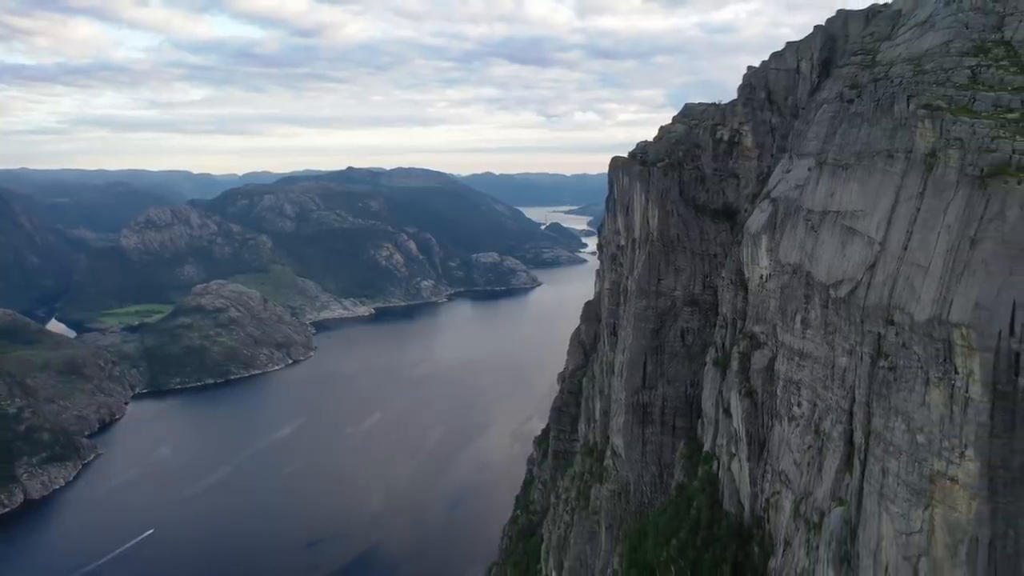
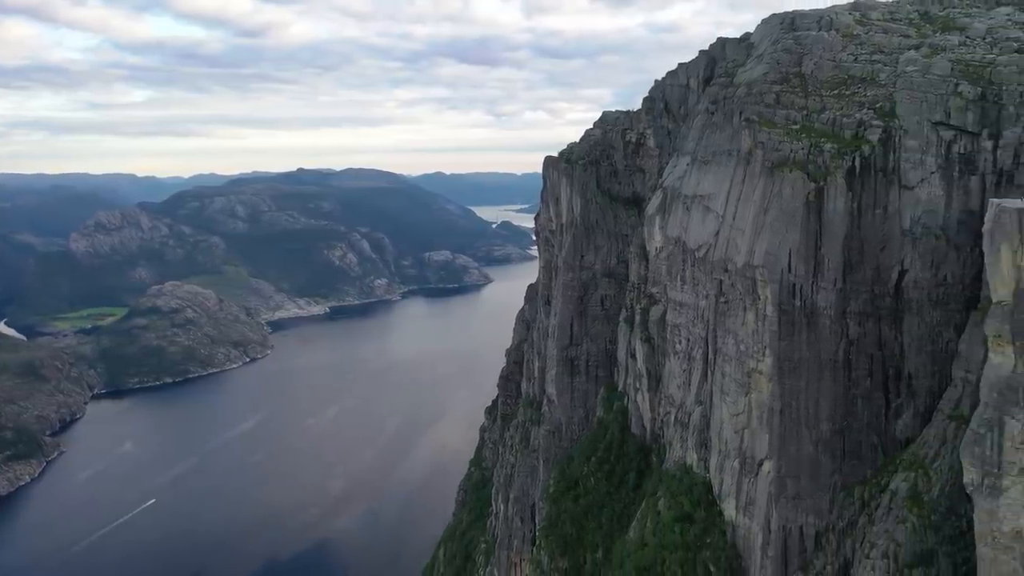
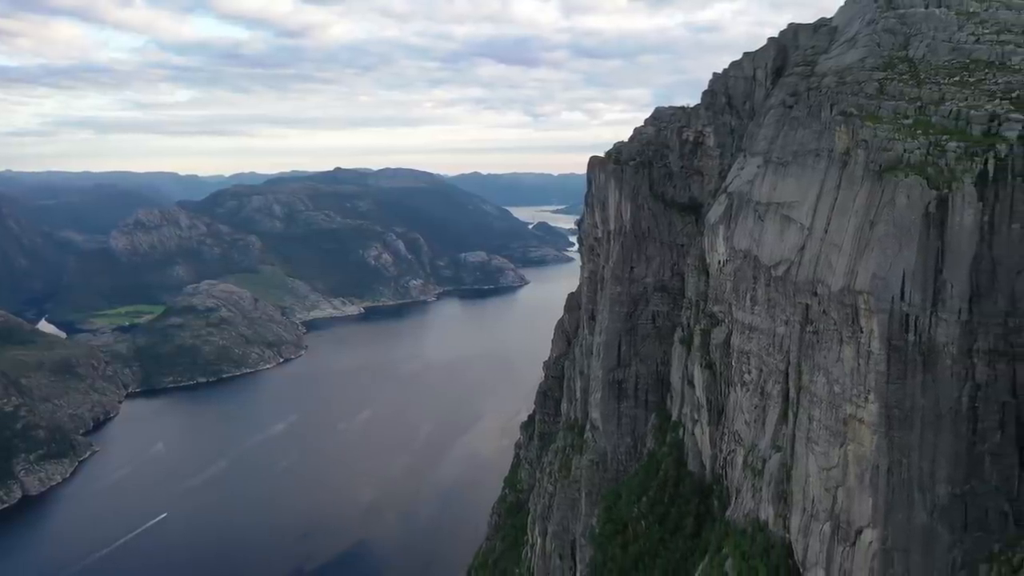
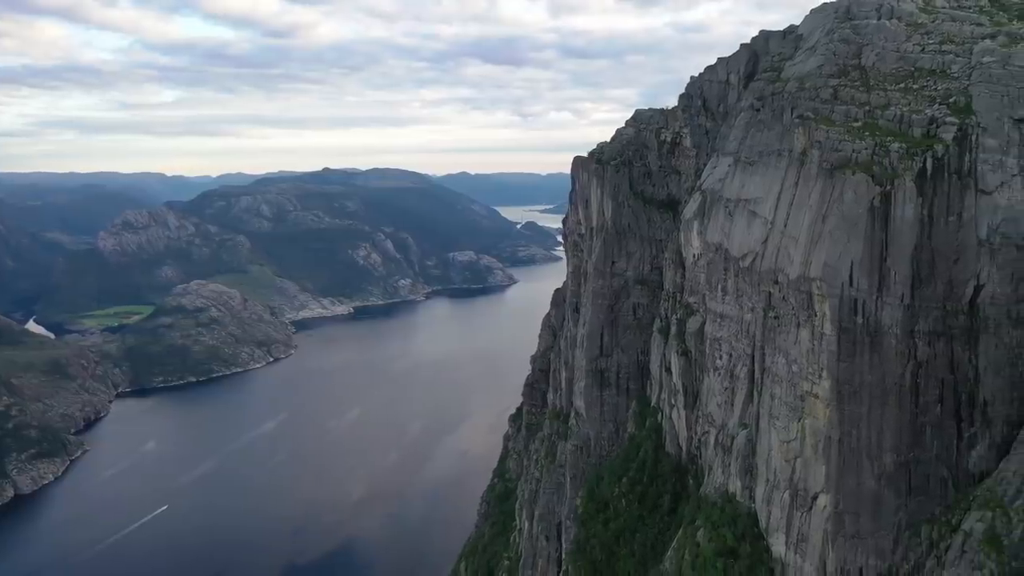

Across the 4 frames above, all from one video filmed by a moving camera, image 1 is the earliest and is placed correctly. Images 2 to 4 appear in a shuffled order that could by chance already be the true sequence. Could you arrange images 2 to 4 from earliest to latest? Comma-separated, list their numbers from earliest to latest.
3, 4, 2
